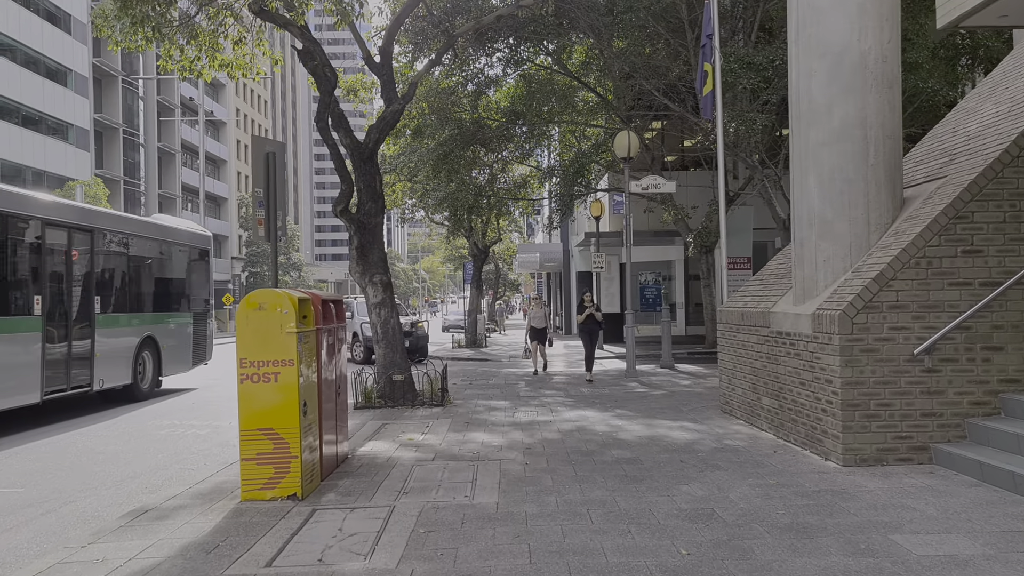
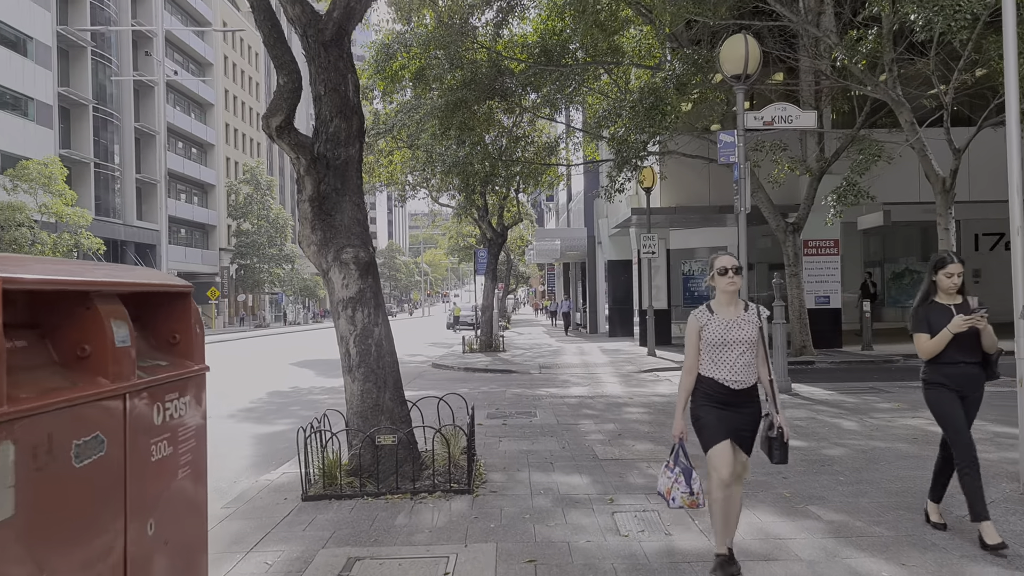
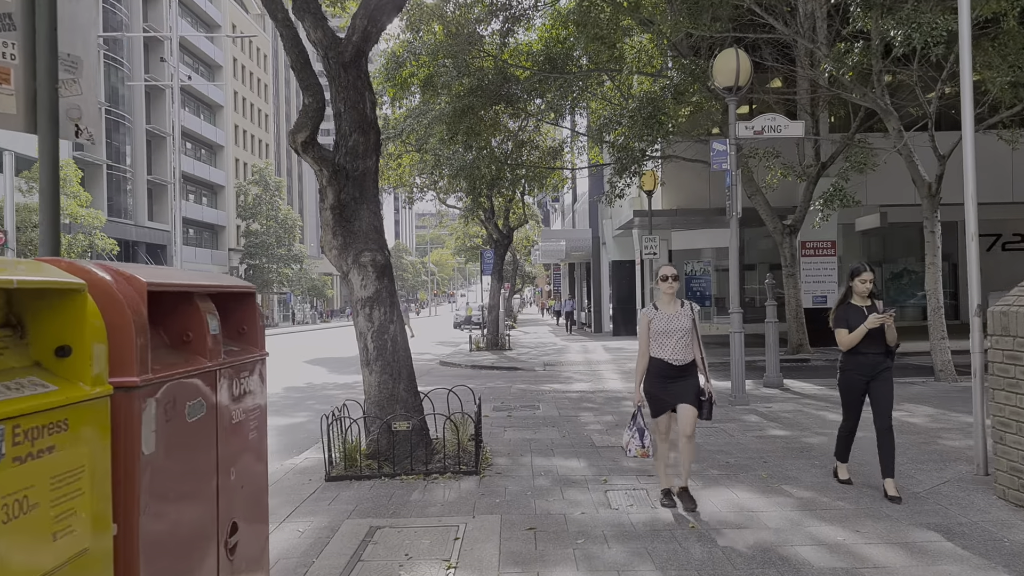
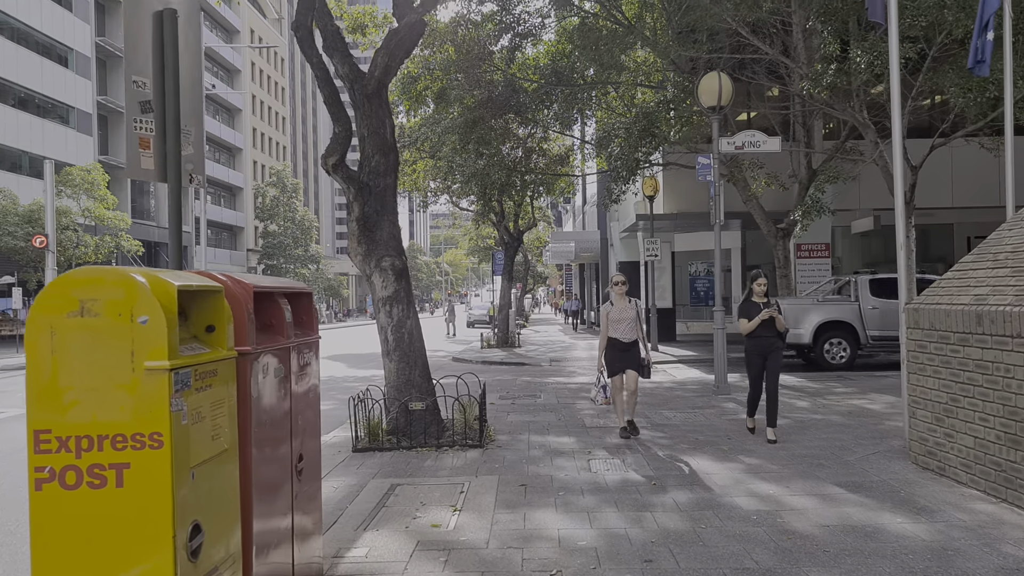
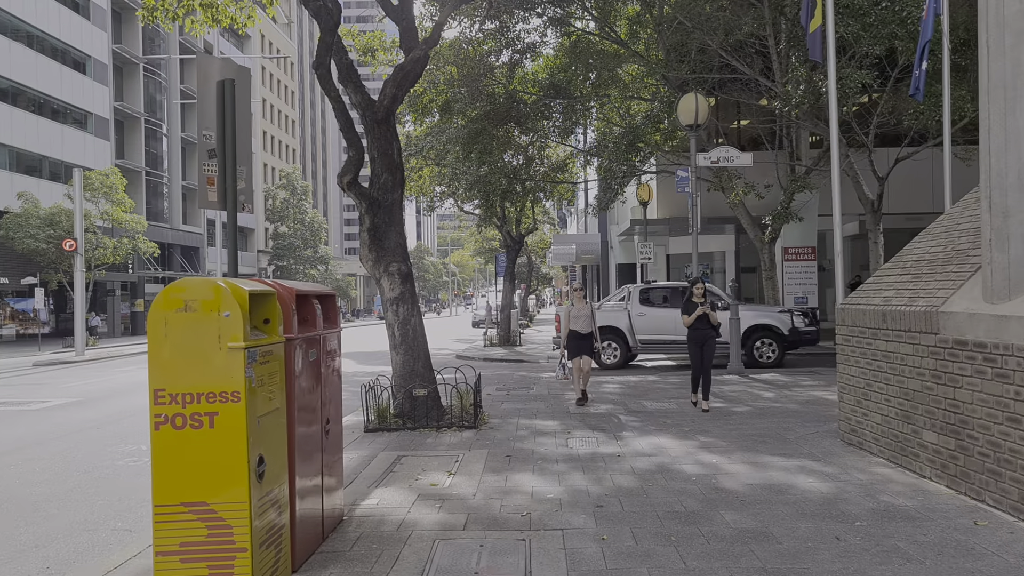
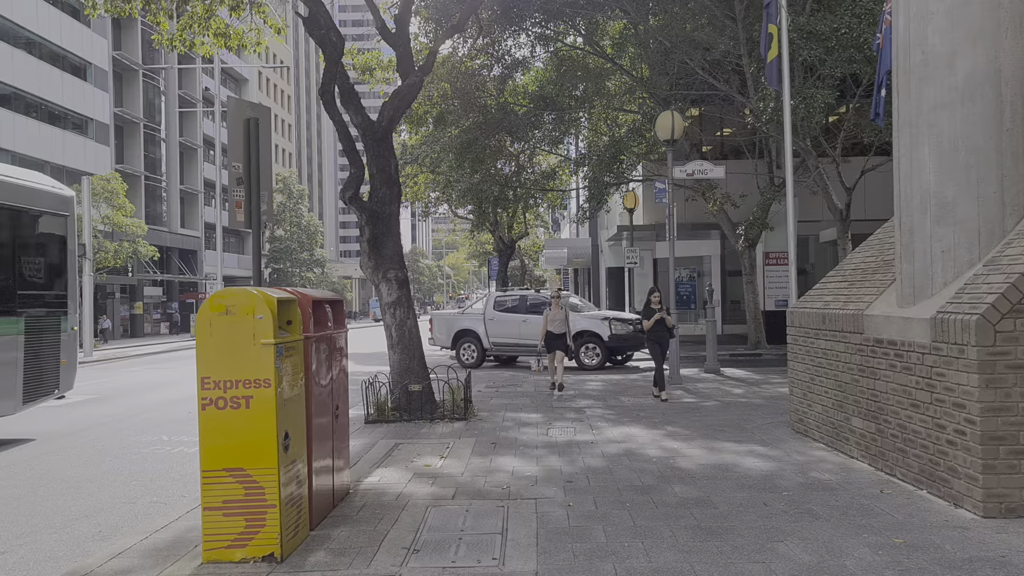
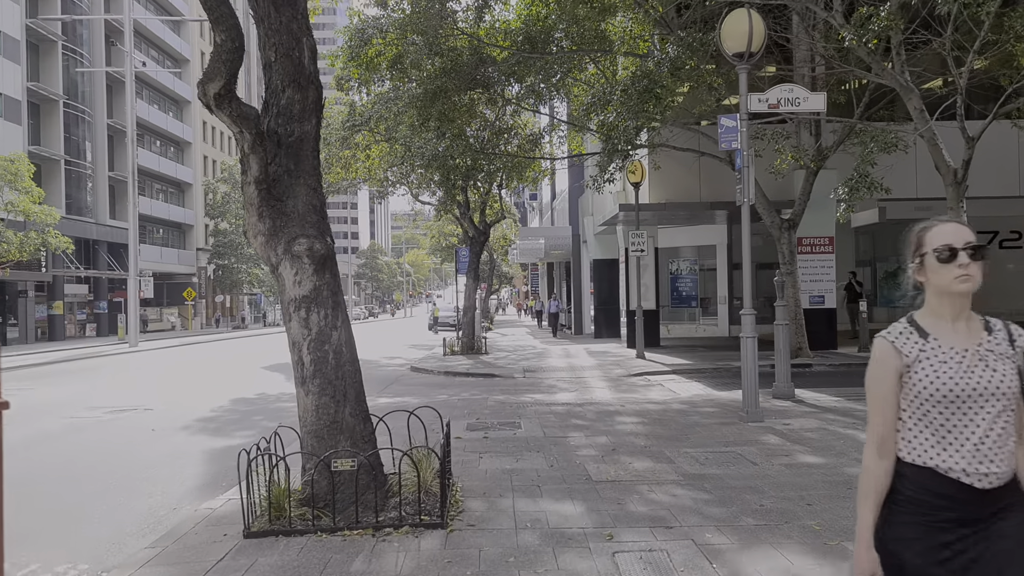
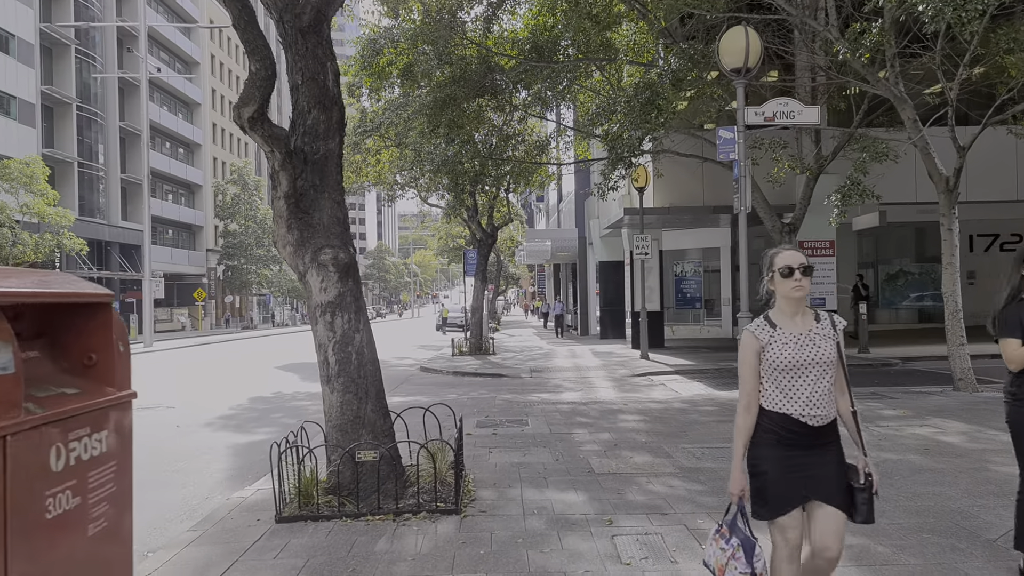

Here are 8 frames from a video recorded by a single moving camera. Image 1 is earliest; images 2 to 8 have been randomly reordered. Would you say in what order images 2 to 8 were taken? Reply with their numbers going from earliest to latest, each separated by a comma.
6, 5, 4, 3, 2, 8, 7
